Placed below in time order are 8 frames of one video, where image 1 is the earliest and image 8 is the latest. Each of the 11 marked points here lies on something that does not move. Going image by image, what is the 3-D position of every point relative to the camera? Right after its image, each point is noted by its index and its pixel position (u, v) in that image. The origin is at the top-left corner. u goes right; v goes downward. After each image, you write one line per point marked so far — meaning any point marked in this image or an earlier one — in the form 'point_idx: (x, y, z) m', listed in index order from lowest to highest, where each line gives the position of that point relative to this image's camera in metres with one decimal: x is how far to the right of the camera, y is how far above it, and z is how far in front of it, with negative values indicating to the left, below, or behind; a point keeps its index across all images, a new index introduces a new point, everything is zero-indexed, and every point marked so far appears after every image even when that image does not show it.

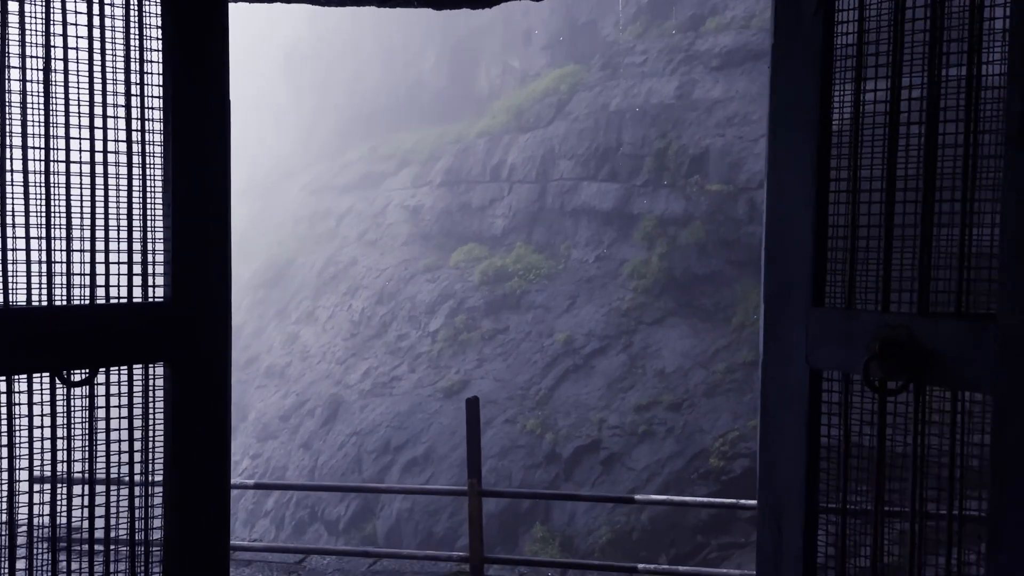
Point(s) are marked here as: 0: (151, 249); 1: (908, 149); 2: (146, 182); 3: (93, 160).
0: (-0.9, +0.1, +2.0) m
1: (+0.9, +0.4, +1.9) m
2: (-0.9, +0.3, +2.0) m
3: (-1.0, +0.3, +2.0) m
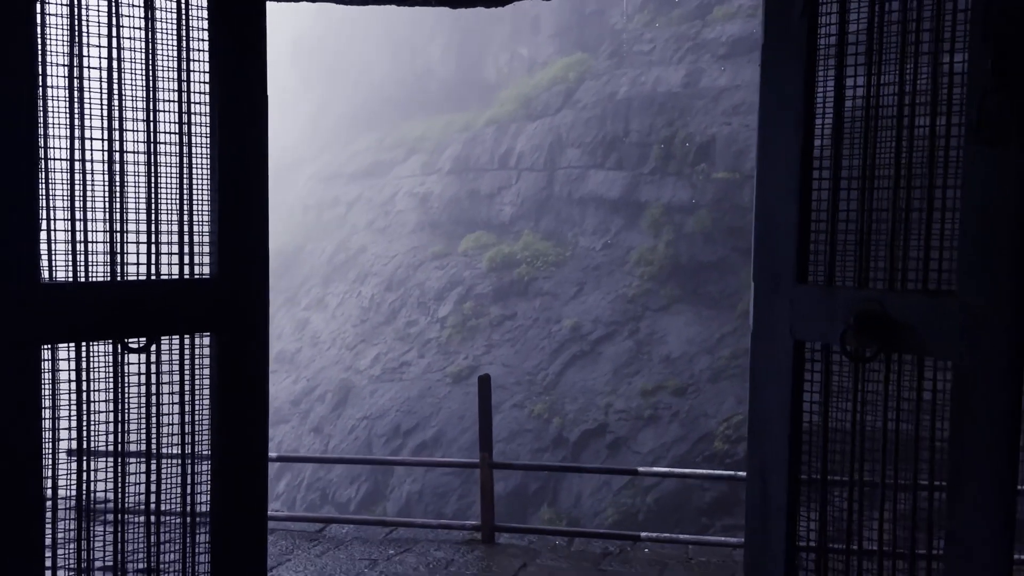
0: (-0.9, +0.2, +2.3) m
1: (+0.9, +0.4, +2.1) m
2: (-0.9, +0.3, +2.2) m
3: (-1.0, +0.4, +2.2) m
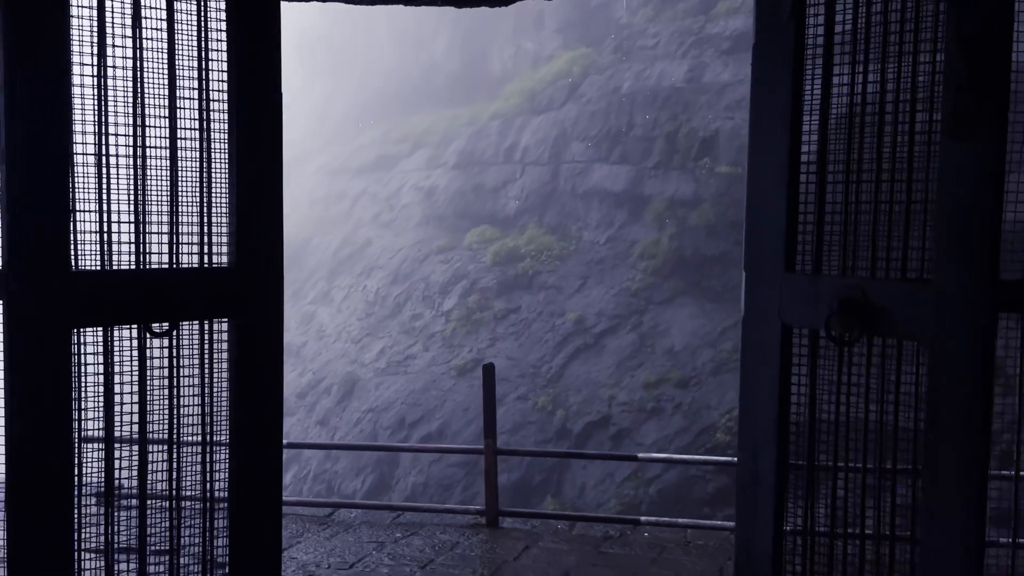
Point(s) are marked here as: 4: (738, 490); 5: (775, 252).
0: (-0.8, +0.2, +2.4) m
1: (+0.9, +0.5, +2.2) m
2: (-0.9, +0.4, +2.4) m
3: (-1.0, +0.4, +2.3) m
4: (+0.7, -0.6, +2.6) m
5: (+0.7, +0.1, +2.3) m
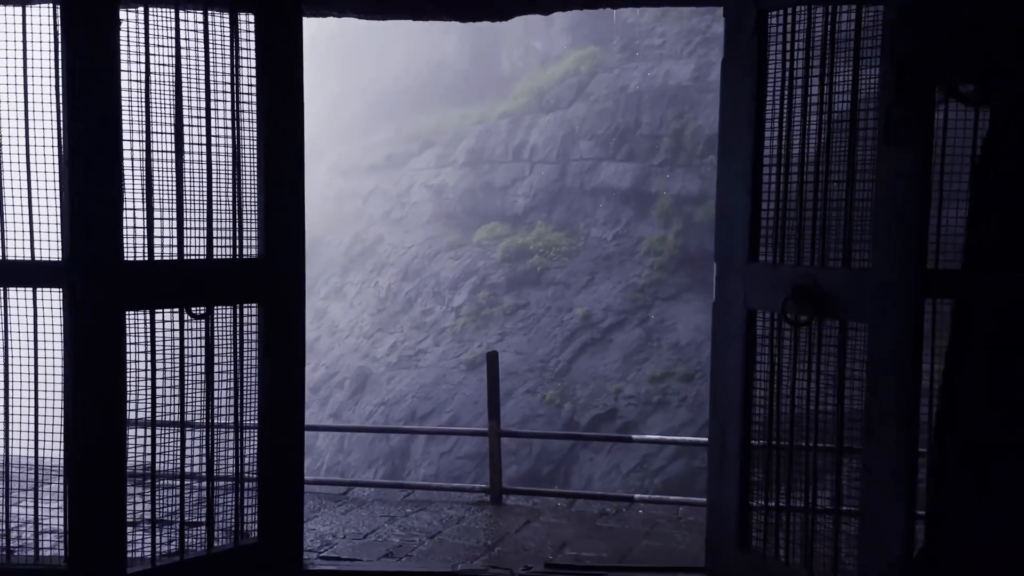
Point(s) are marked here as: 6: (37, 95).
0: (-0.9, +0.2, +2.7) m
1: (+0.9, +0.5, +2.5) m
2: (-0.9, +0.4, +2.7) m
3: (-1.0, +0.5, +2.6) m
4: (+0.7, -0.5, +2.9) m
5: (+0.7, +0.1, +2.6) m
6: (-1.5, +0.6, +2.6) m
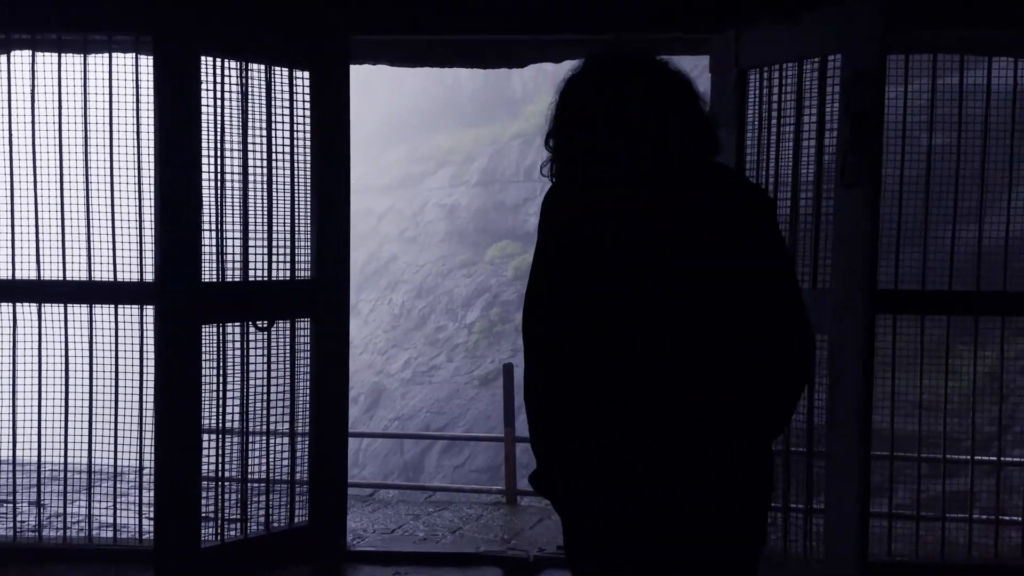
0: (-0.8, +0.2, +3.1) m
1: (+1.0, +0.4, +2.9) m
2: (-0.8, +0.3, +3.1) m
3: (-0.9, +0.4, +3.1) m
4: (+0.8, -0.6, +3.3) m
5: (+0.8, +0.1, +3.0) m
6: (-1.5, +0.5, +3.1) m
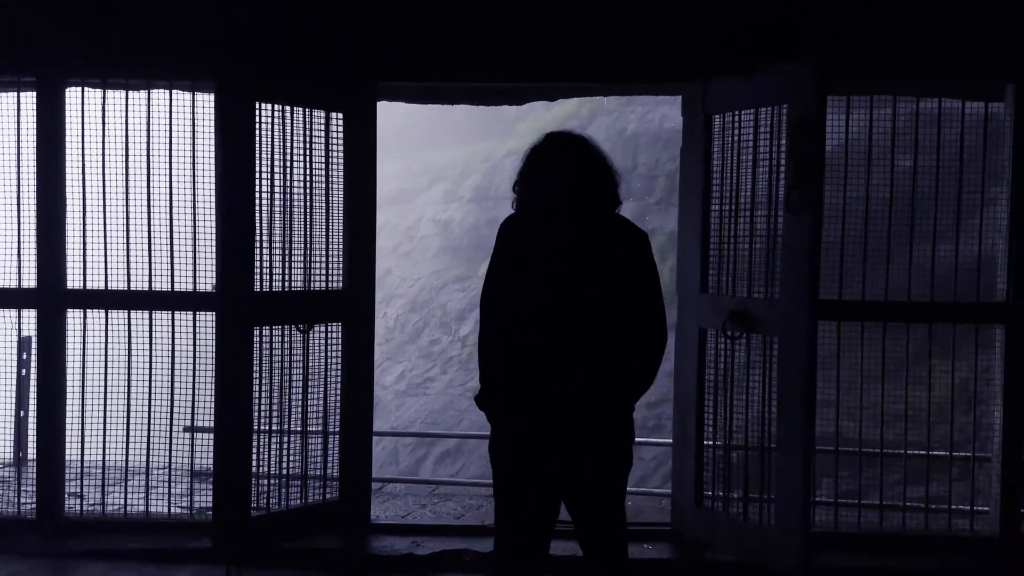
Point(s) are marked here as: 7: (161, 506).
0: (-0.8, +0.1, +3.6) m
1: (+1.0, +0.4, +3.5) m
2: (-0.8, +0.3, +3.6) m
3: (-0.9, +0.4, +3.6) m
4: (+0.8, -0.7, +3.8) m
5: (+0.8, 0.0, +3.5) m
6: (-1.5, +0.5, +3.6) m
7: (-1.6, -1.0, +3.7) m
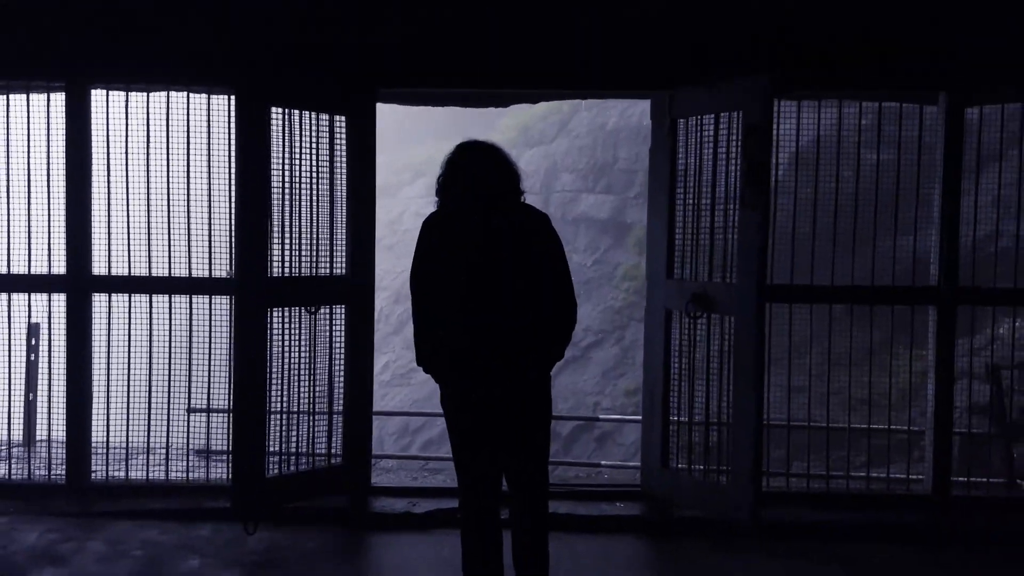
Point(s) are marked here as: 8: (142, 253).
0: (-0.9, +0.2, +4.0) m
1: (+0.9, +0.5, +3.9) m
2: (-0.9, +0.4, +4.0) m
3: (-1.0, +0.4, +4.0) m
4: (+0.7, -0.6, +4.3) m
5: (+0.7, +0.1, +3.9) m
6: (-1.5, +0.6, +4.0) m
7: (-1.6, -0.9, +4.1) m
8: (-1.8, +0.2, +4.0) m
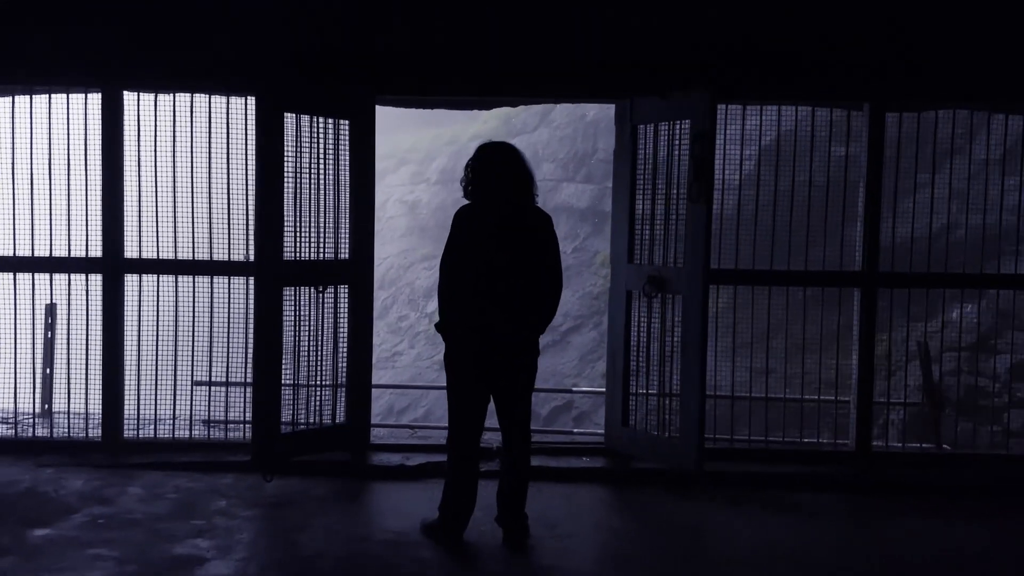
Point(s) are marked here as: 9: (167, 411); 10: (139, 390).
0: (-1.0, +0.3, +4.6) m
1: (+0.8, +0.5, +4.5) m
2: (-1.0, +0.5, +4.6) m
3: (-1.1, +0.5, +4.5) m
4: (+0.6, -0.5, +4.9) m
5: (+0.6, +0.2, +4.6) m
6: (-1.6, +0.7, +4.5) m
7: (-1.8, -0.8, +4.7) m
8: (-1.9, +0.3, +4.6) m
9: (-2.0, -0.7, +4.7) m
10: (-2.1, -0.6, +4.7) m
